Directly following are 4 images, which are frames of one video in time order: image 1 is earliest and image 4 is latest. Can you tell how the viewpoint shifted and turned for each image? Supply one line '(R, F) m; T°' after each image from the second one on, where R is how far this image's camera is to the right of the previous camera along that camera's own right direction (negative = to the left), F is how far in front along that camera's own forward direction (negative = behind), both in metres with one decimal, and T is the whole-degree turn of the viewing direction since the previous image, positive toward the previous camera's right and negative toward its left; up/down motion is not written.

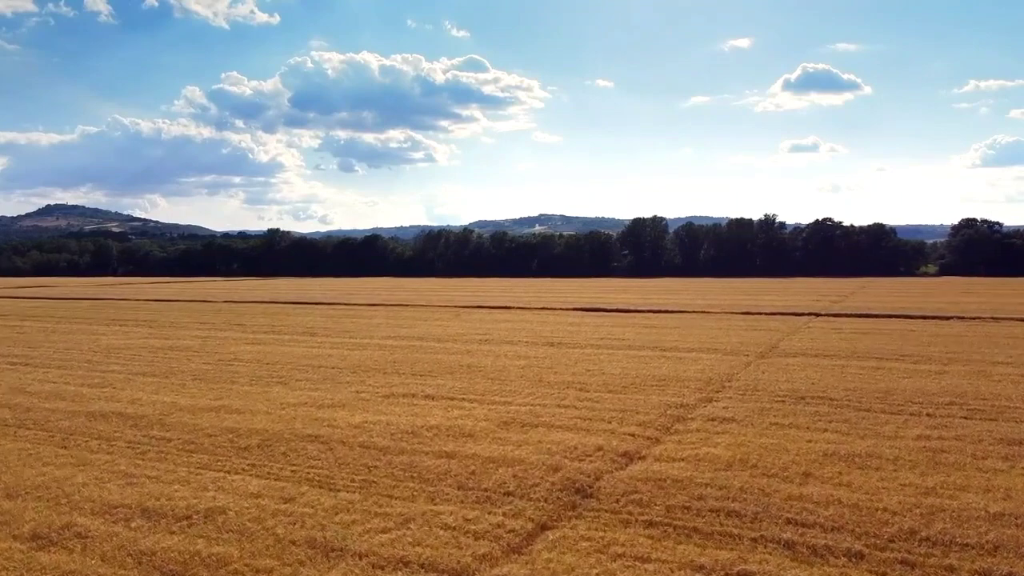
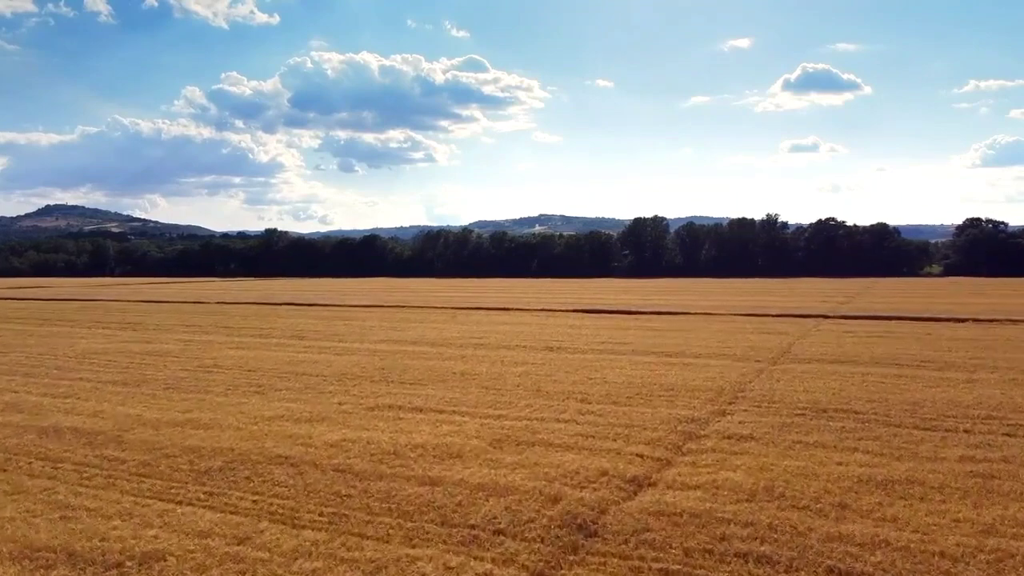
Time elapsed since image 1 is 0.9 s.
(+0.1, +1.3) m; 0°
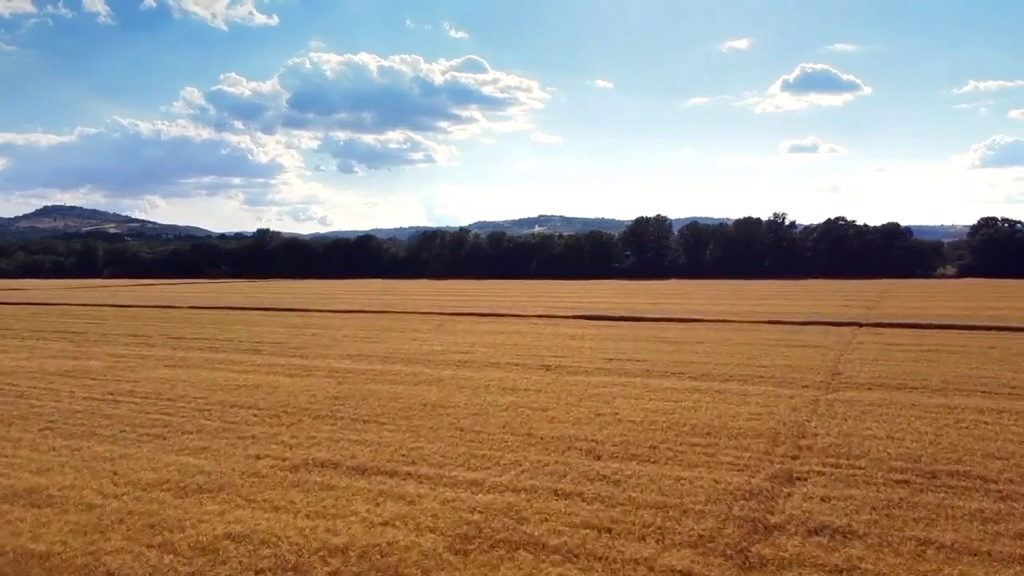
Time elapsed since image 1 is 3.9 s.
(+0.3, +4.1) m; 0°
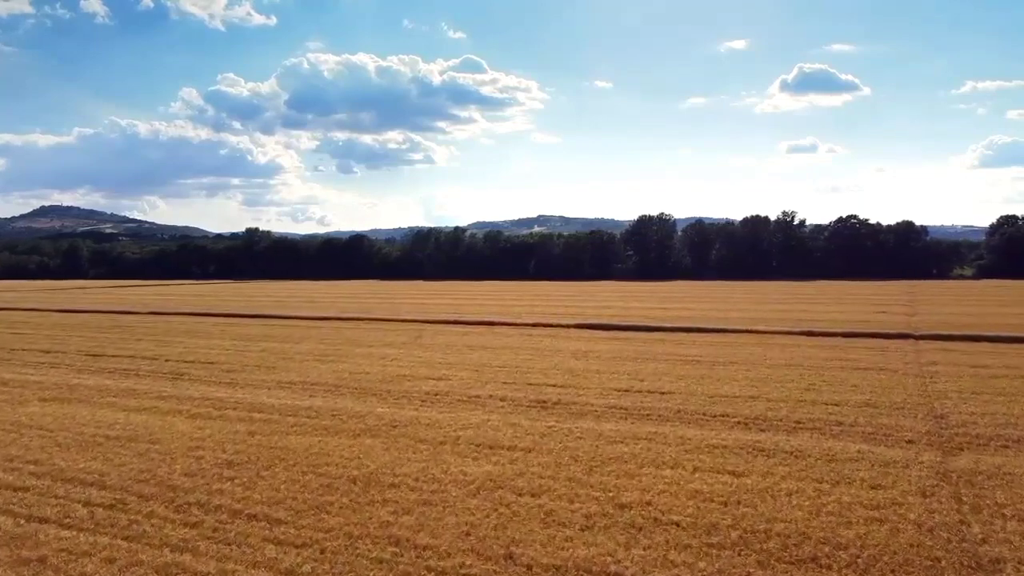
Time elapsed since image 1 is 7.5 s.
(+0.3, +5.0) m; 0°
